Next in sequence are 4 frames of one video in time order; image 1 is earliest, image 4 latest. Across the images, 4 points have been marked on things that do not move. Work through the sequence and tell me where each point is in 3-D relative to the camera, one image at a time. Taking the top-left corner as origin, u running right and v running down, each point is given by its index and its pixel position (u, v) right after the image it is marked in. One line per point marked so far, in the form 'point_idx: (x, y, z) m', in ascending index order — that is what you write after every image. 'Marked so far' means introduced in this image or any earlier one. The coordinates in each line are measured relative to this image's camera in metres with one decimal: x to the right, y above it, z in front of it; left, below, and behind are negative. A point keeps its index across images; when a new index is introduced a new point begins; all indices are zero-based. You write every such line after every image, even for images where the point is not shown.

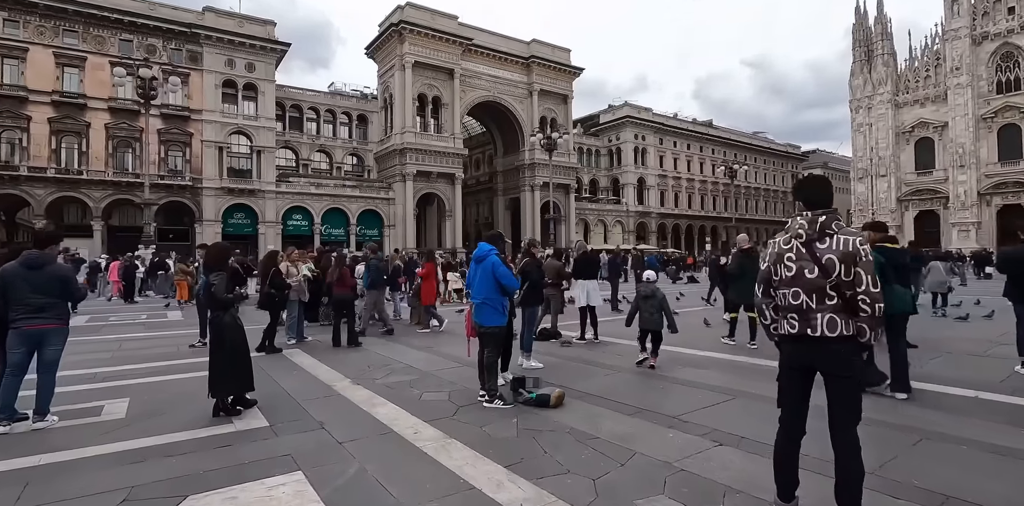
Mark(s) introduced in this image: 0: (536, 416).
0: (+0.2, -1.3, +3.9) m
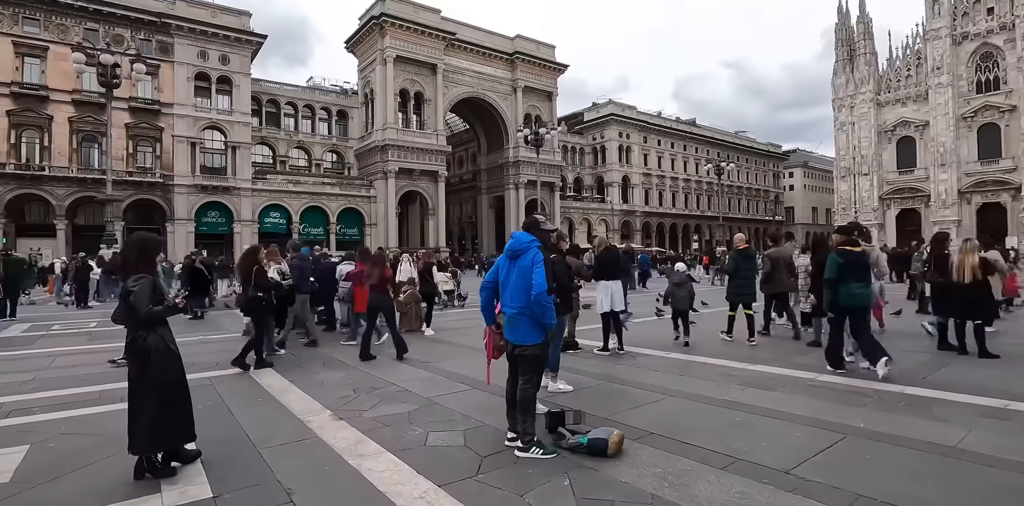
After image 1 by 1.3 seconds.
0: (+0.4, -1.2, +2.9) m
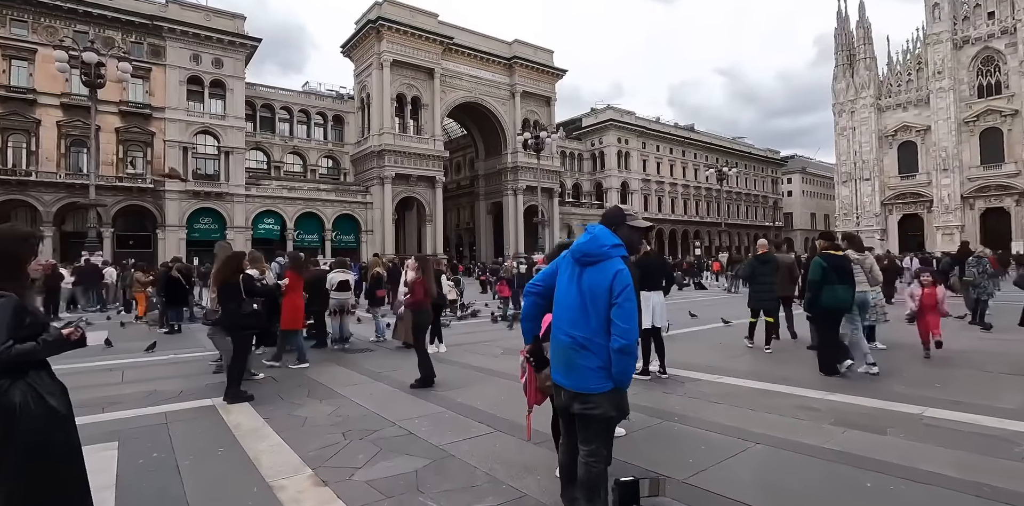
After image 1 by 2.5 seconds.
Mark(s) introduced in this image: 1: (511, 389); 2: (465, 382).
0: (+0.7, -1.2, +1.9) m
1: (0.0, -1.6, +5.6) m
2: (-0.5, -1.6, +6.0) m
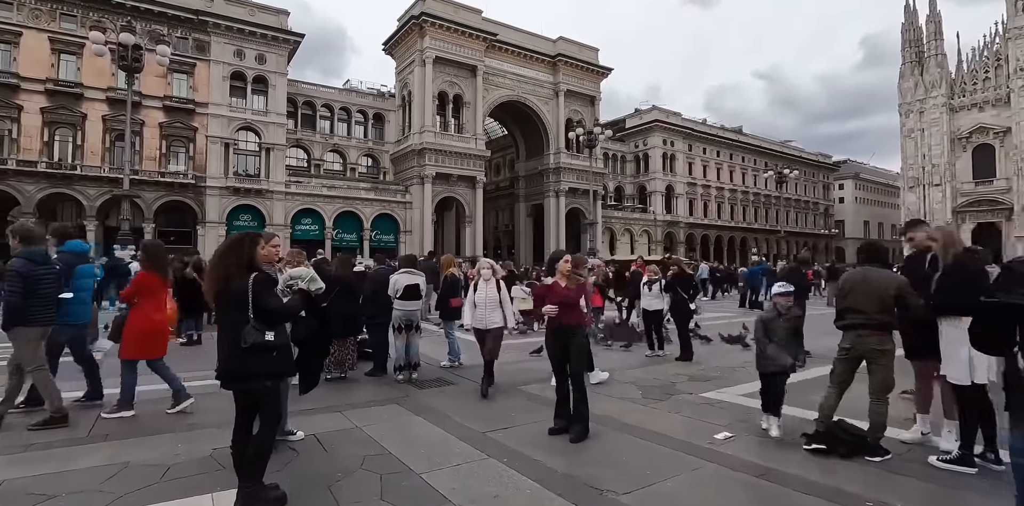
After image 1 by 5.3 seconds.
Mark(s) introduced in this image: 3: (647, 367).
0: (+2.0, -1.2, -0.4) m
1: (+1.5, -1.5, +3.3) m
2: (+1.0, -1.5, +3.7) m
3: (+2.1, -1.8, +8.0) m
